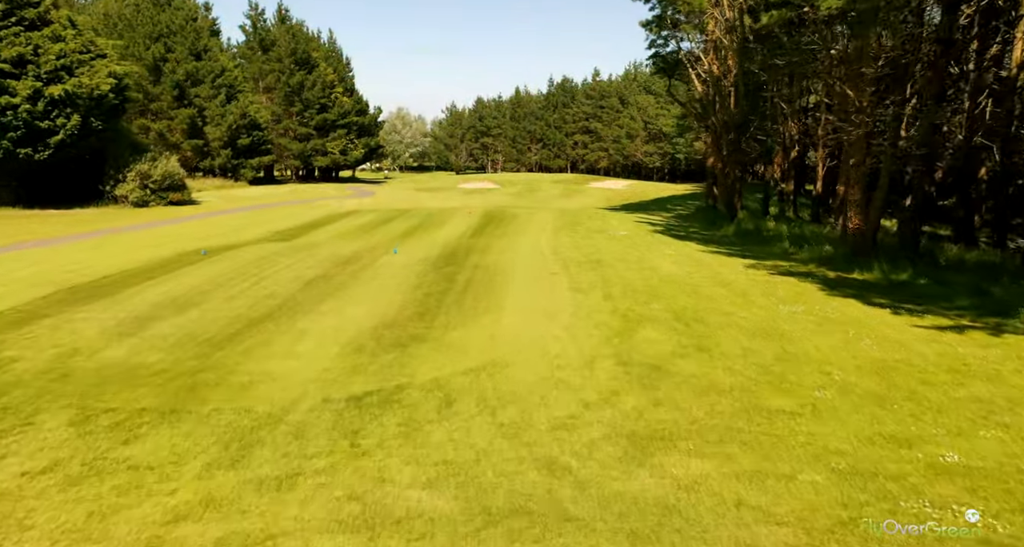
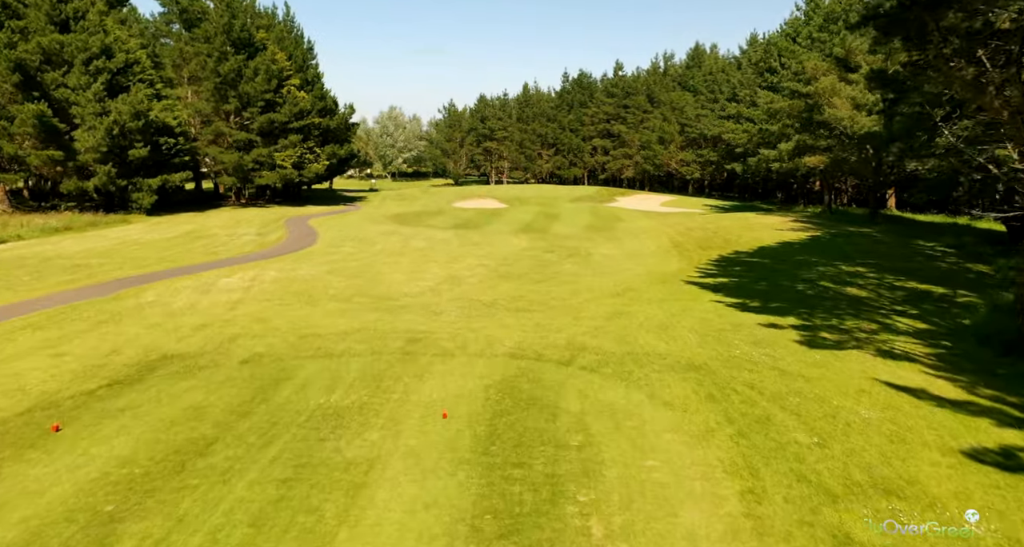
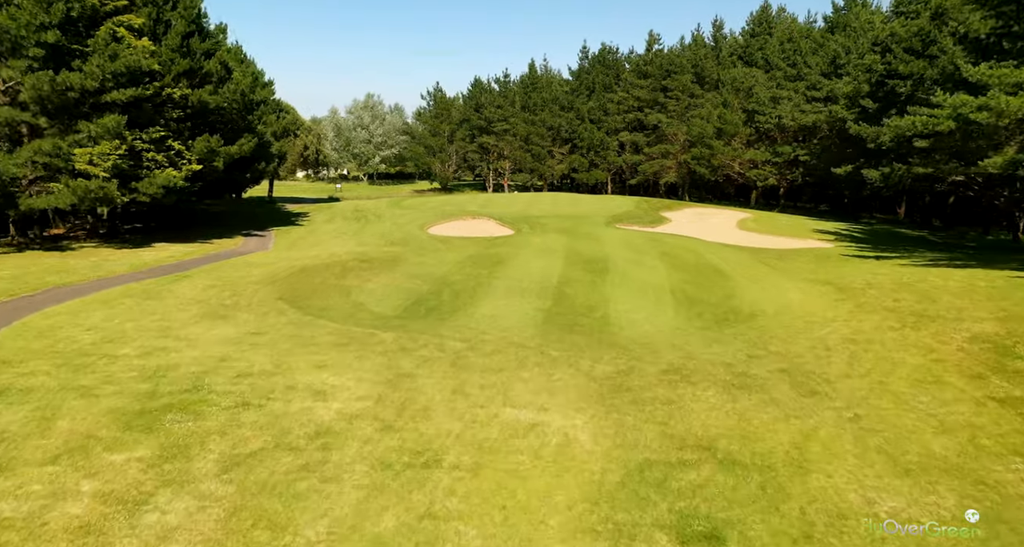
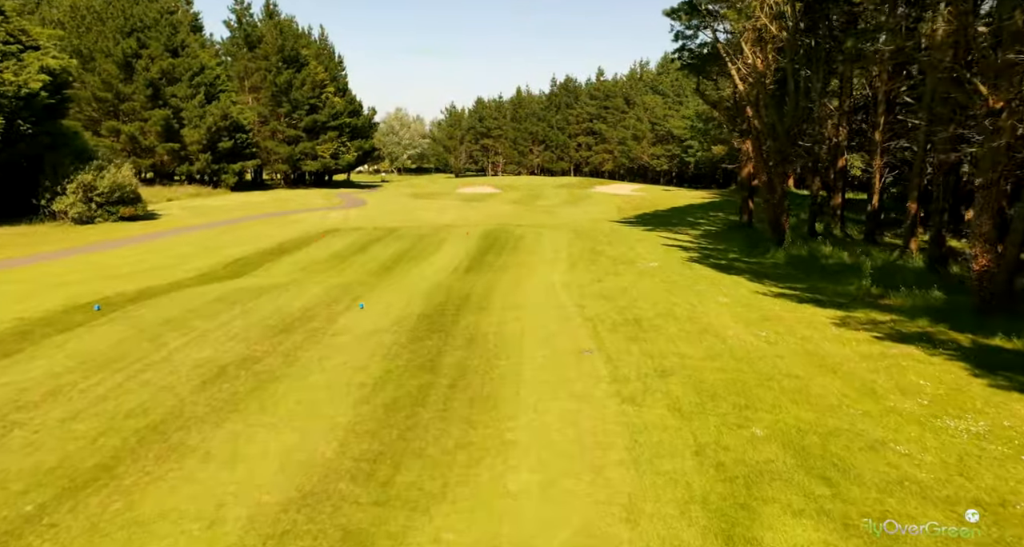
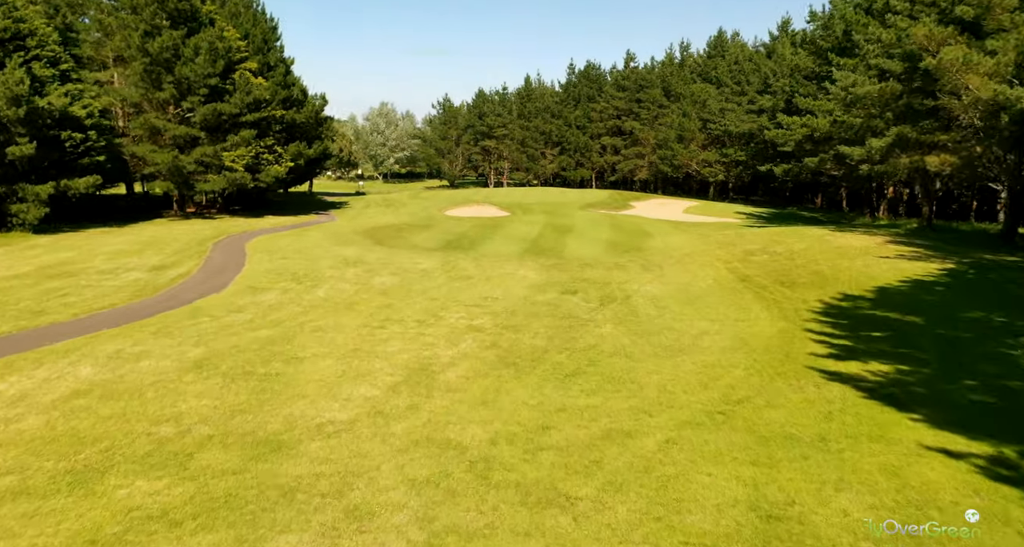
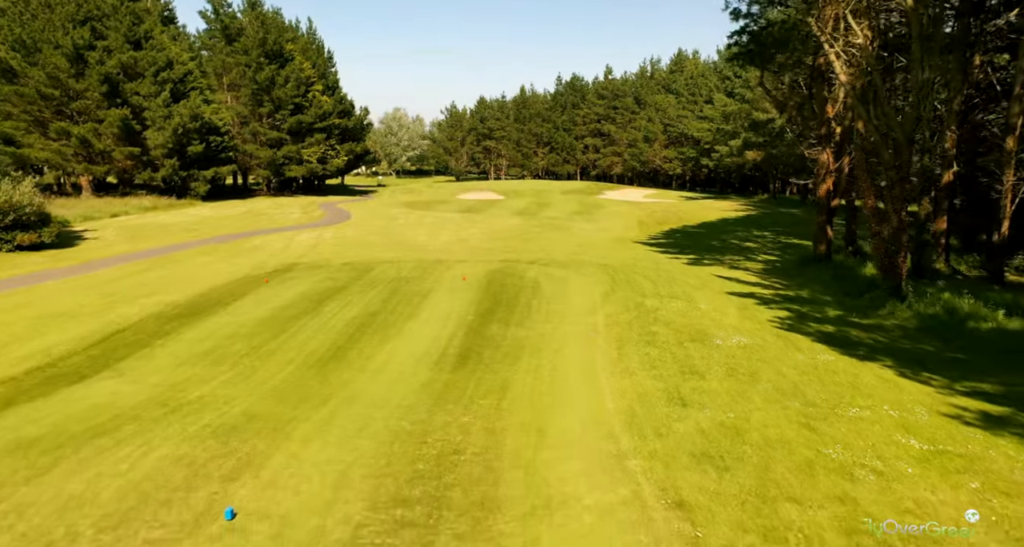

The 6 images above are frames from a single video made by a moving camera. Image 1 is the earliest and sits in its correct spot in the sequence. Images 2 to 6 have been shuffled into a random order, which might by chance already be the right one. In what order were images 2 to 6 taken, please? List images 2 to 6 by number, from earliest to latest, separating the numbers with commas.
4, 6, 2, 5, 3
